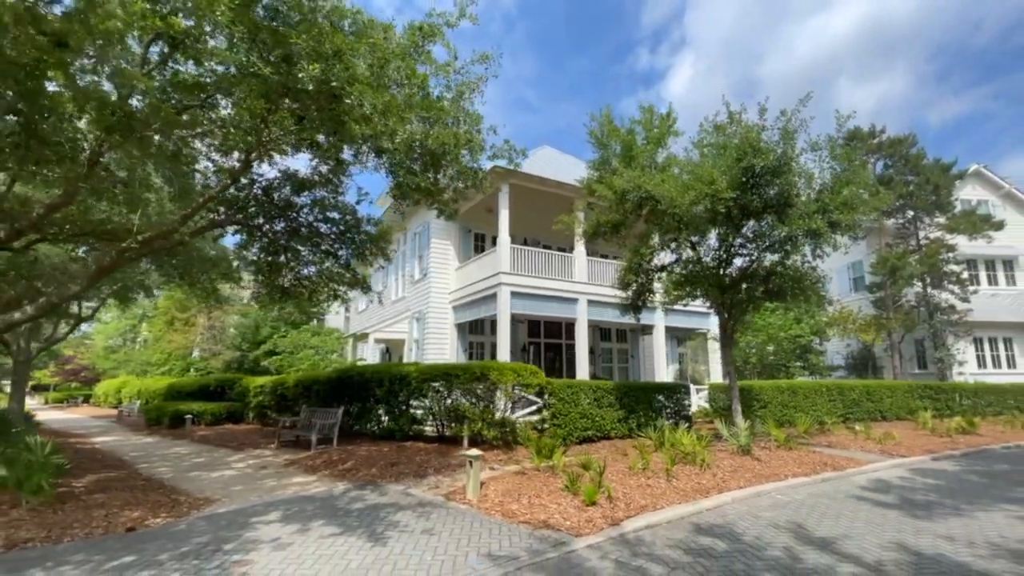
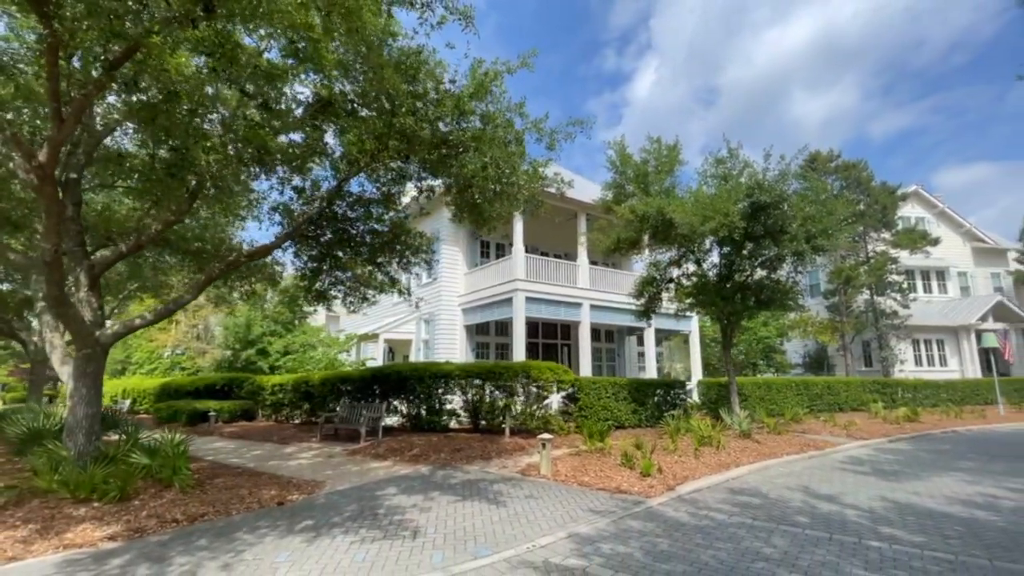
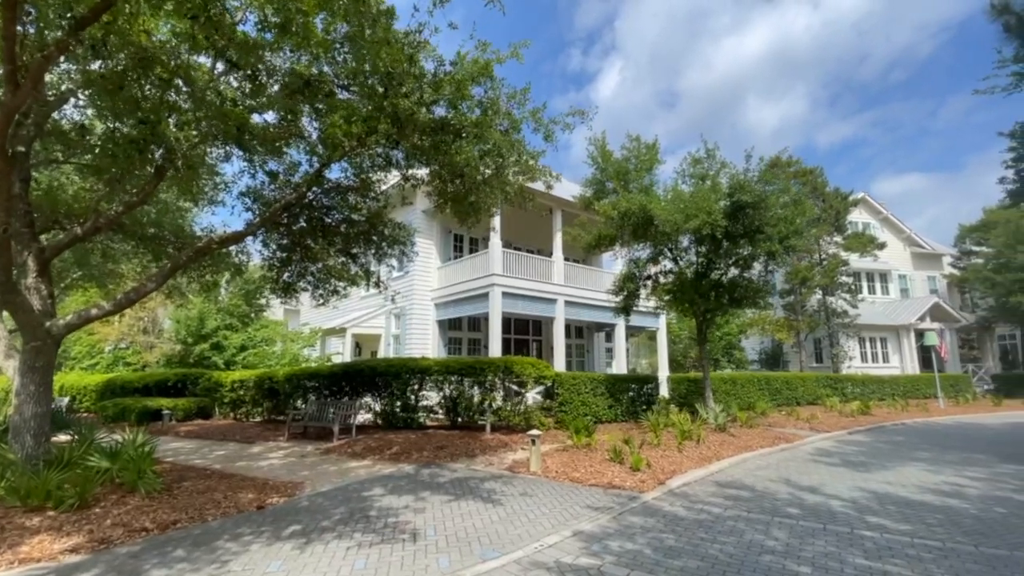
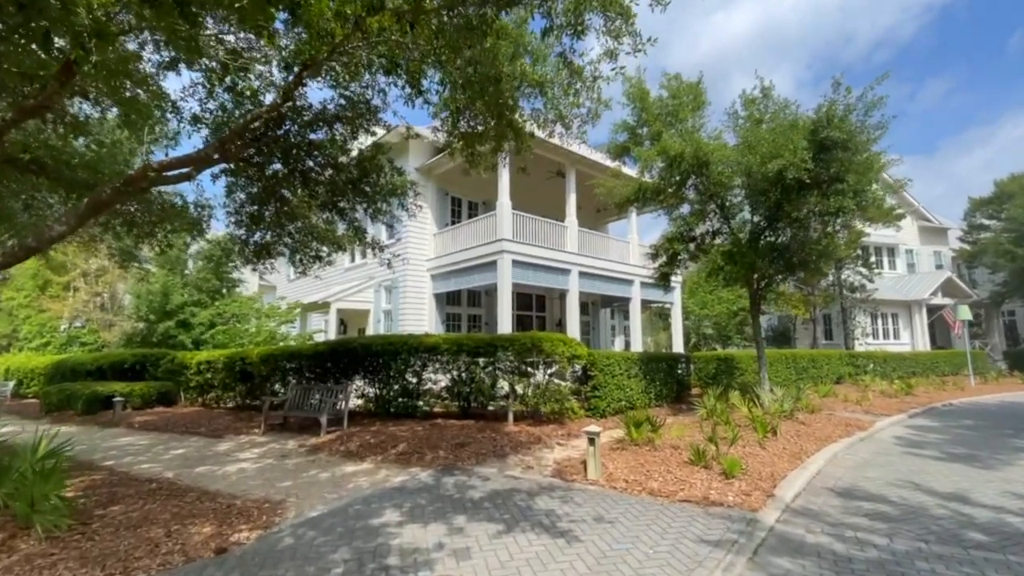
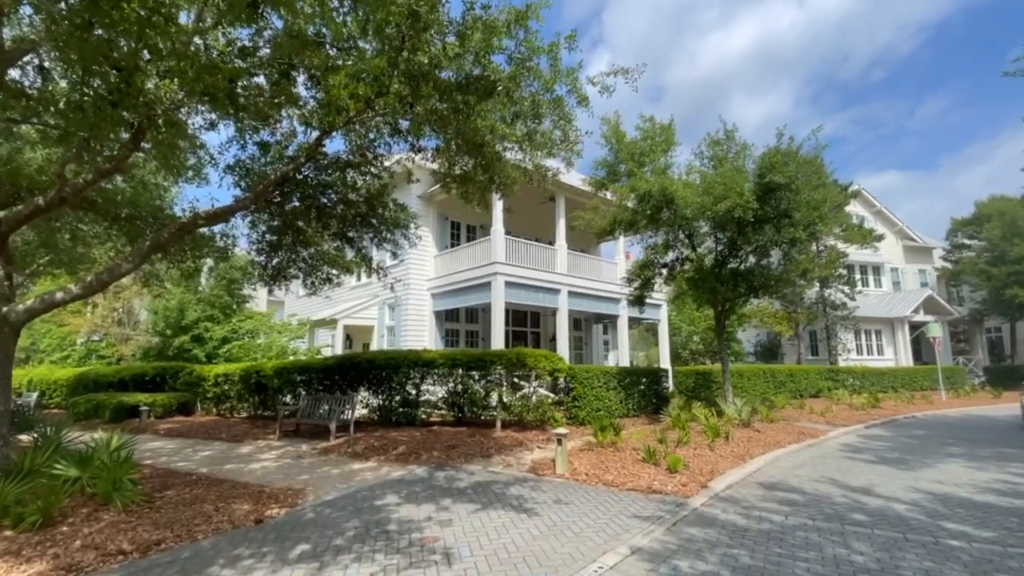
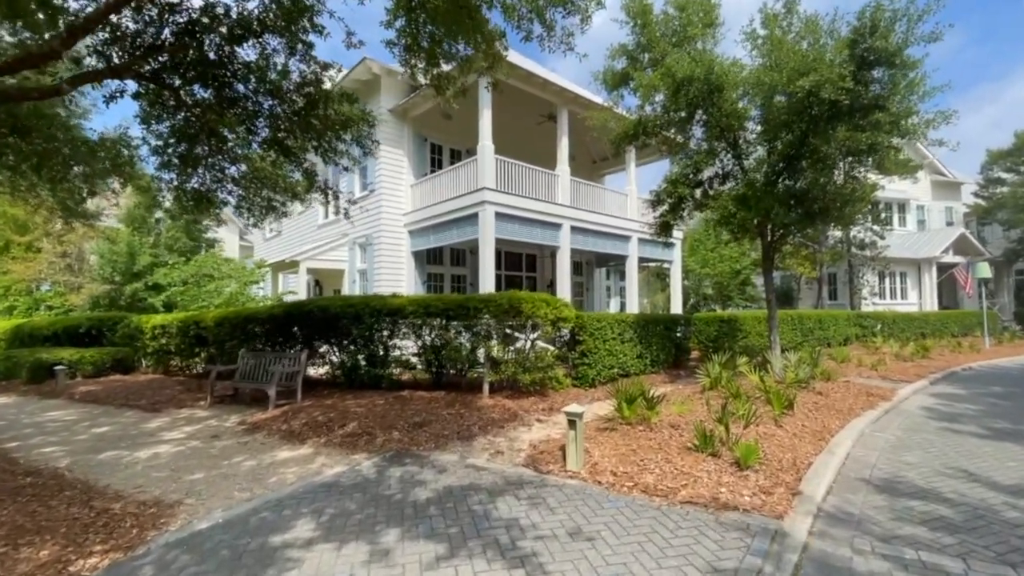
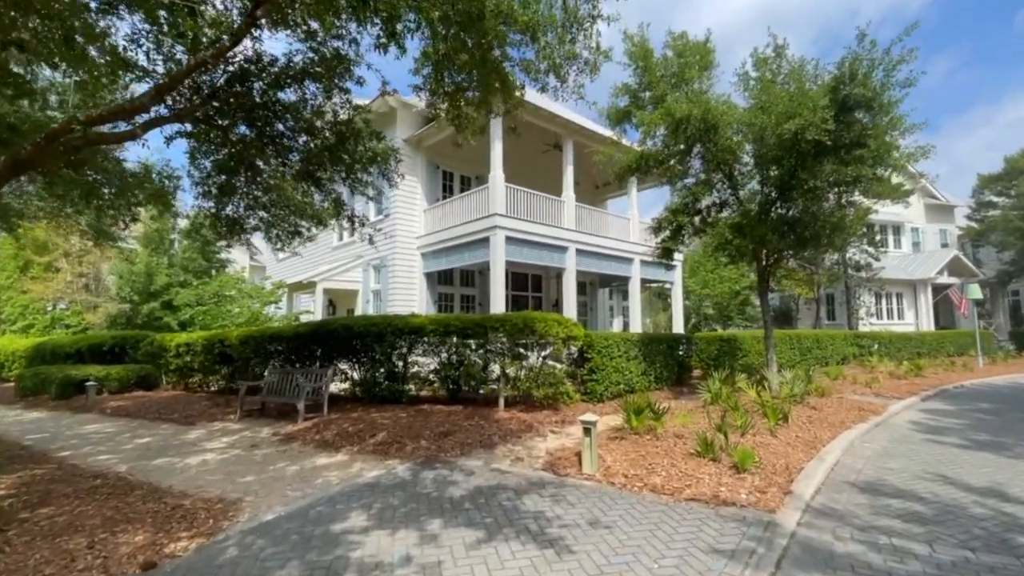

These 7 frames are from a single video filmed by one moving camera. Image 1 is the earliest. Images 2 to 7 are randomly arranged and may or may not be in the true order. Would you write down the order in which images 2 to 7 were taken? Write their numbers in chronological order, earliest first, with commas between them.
2, 3, 5, 4, 7, 6
